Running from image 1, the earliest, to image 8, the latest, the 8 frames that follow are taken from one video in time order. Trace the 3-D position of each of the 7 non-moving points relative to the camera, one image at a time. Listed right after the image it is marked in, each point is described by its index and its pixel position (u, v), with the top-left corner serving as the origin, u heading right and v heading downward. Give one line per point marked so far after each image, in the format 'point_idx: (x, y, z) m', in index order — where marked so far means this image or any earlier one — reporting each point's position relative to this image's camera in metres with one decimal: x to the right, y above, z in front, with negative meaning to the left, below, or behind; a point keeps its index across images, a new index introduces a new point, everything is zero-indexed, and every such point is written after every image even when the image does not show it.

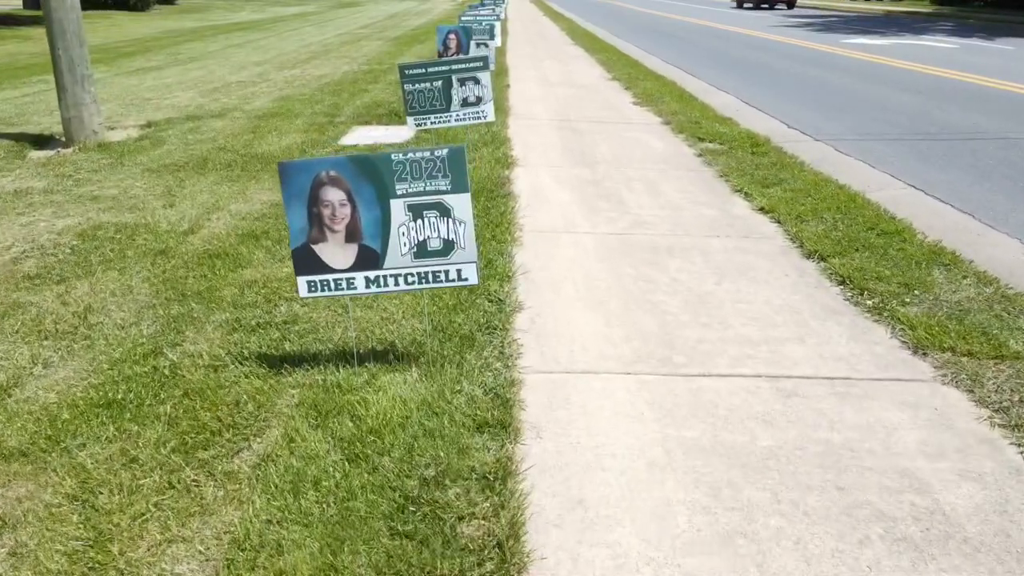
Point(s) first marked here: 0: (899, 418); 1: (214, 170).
0: (+1.4, -0.5, +3.2) m
1: (-2.5, +1.0, +7.5) m
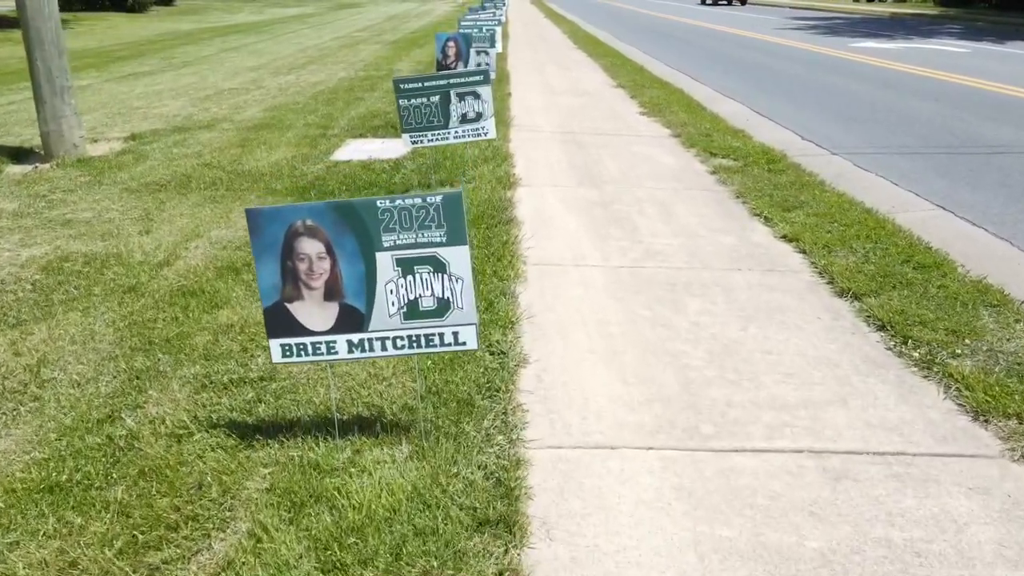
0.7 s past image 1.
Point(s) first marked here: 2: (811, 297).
0: (+1.4, -0.7, +2.7) m
1: (-2.5, +0.8, +7.0) m
2: (+1.5, 0.0, +4.6) m
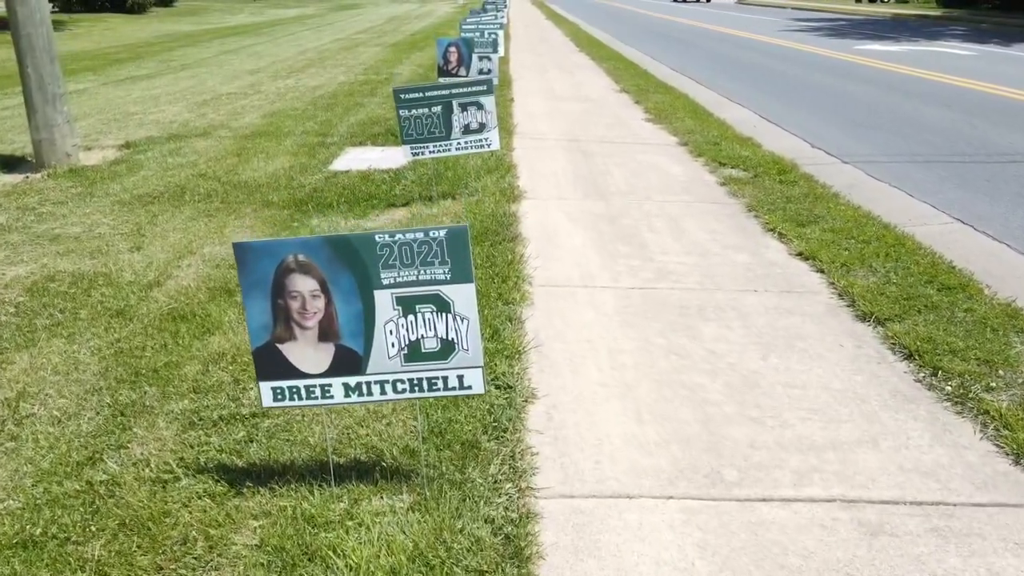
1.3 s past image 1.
0: (+1.4, -0.8, +2.5) m
1: (-2.5, +0.7, +6.8) m
2: (+1.6, -0.2, +4.3) m
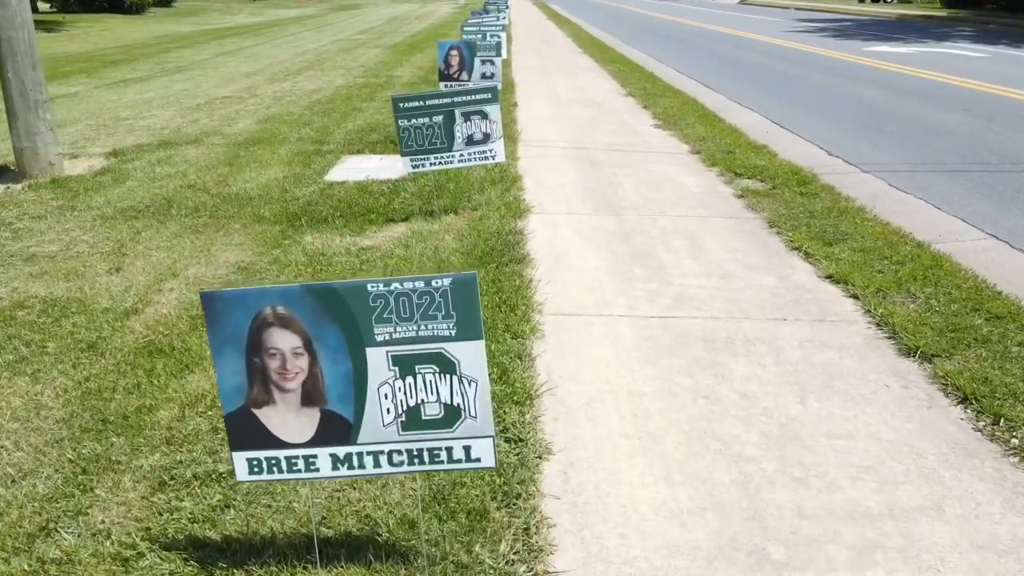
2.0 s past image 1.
0: (+1.5, -0.9, +2.1) m
1: (-2.4, +0.5, +6.4) m
2: (+1.6, -0.3, +4.0) m
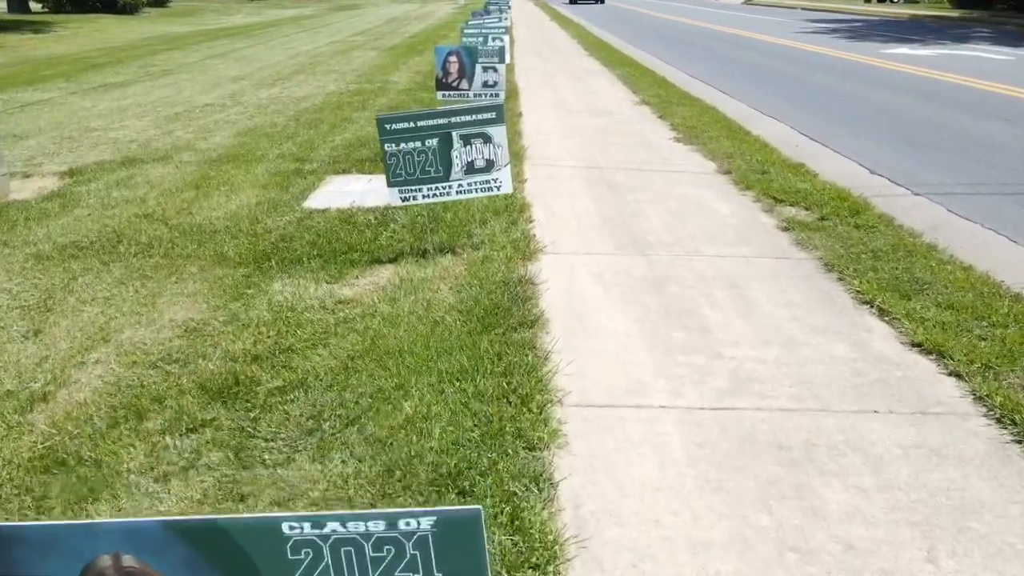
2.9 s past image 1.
0: (+1.5, -1.3, +1.1) m
1: (-2.4, +0.2, +5.5) m
2: (+1.7, -0.6, +3.0) m
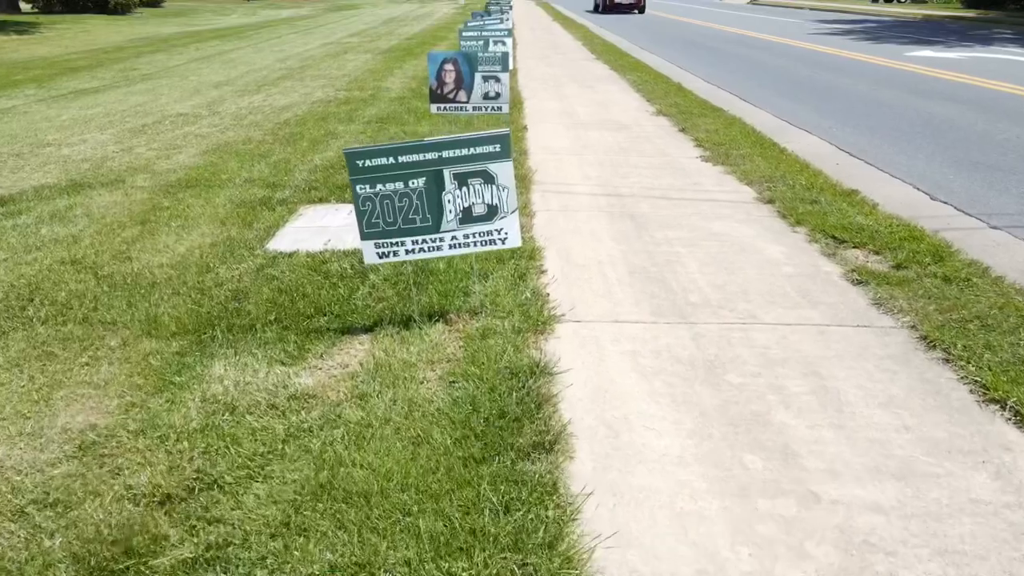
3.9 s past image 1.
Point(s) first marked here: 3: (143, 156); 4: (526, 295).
0: (+1.6, -1.6, 0.0) m
1: (-2.3, -0.2, +4.3) m
2: (+1.7, -1.0, +1.8) m
3: (-3.5, +1.3, +8.5) m
4: (+0.1, 0.0, +4.4) m
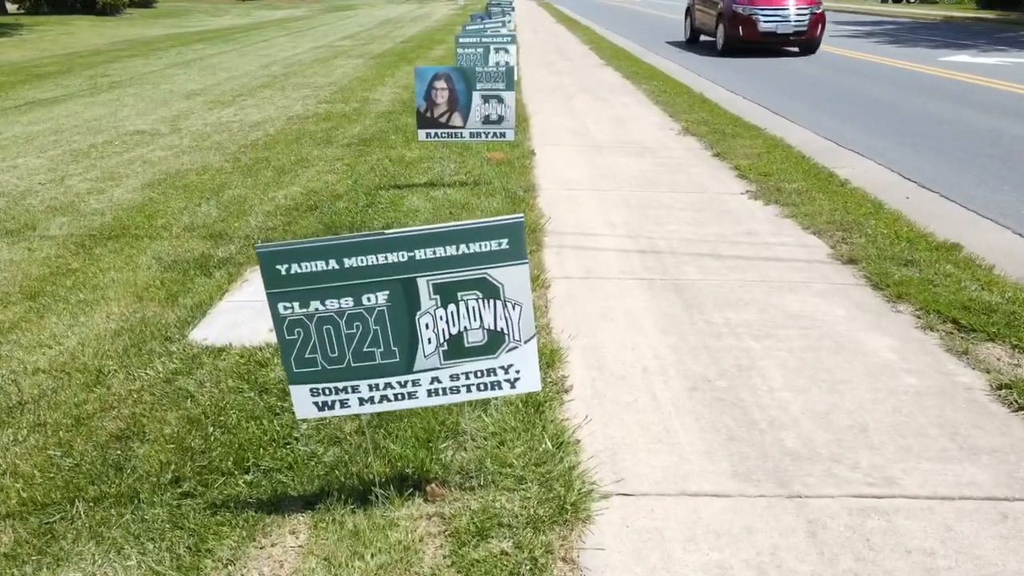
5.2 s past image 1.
0: (+1.6, -2.1, -1.4) m
1: (-2.3, -0.6, +2.9) m
2: (+1.7, -1.5, +0.4) m
3: (-3.5, +0.8, +7.0) m
4: (+0.1, -0.5, +2.9) m
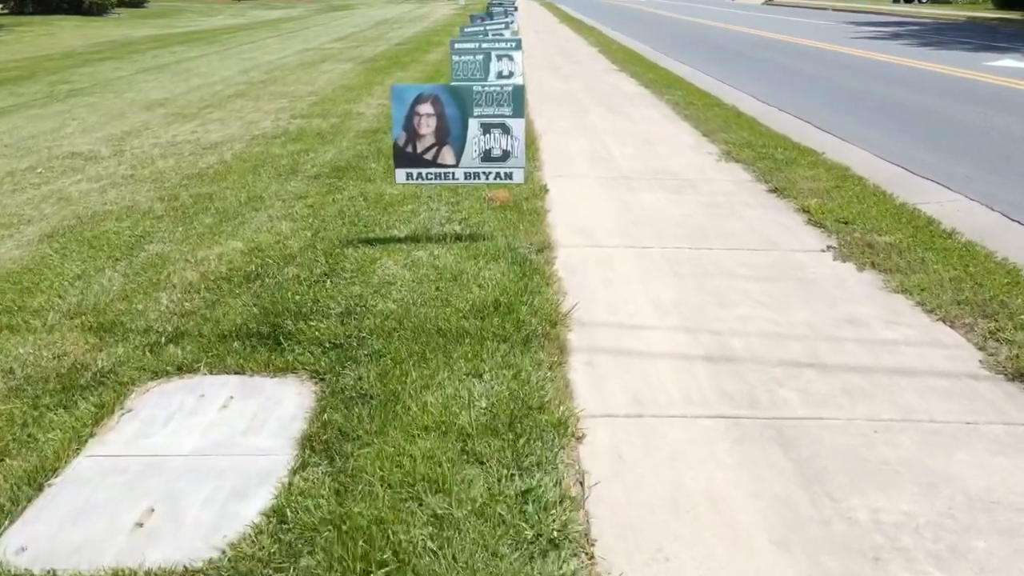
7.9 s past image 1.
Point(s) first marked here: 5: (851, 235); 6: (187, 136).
0: (+1.6, -2.6, -3.0) m
1: (-2.2, -1.1, +1.3) m
2: (+1.8, -2.0, -1.2) m
3: (-3.4, +0.3, +5.4) m
4: (+0.2, -1.0, +1.3) m
5: (+2.0, +0.3, +5.2) m
6: (-3.4, +1.6, +9.2) m
